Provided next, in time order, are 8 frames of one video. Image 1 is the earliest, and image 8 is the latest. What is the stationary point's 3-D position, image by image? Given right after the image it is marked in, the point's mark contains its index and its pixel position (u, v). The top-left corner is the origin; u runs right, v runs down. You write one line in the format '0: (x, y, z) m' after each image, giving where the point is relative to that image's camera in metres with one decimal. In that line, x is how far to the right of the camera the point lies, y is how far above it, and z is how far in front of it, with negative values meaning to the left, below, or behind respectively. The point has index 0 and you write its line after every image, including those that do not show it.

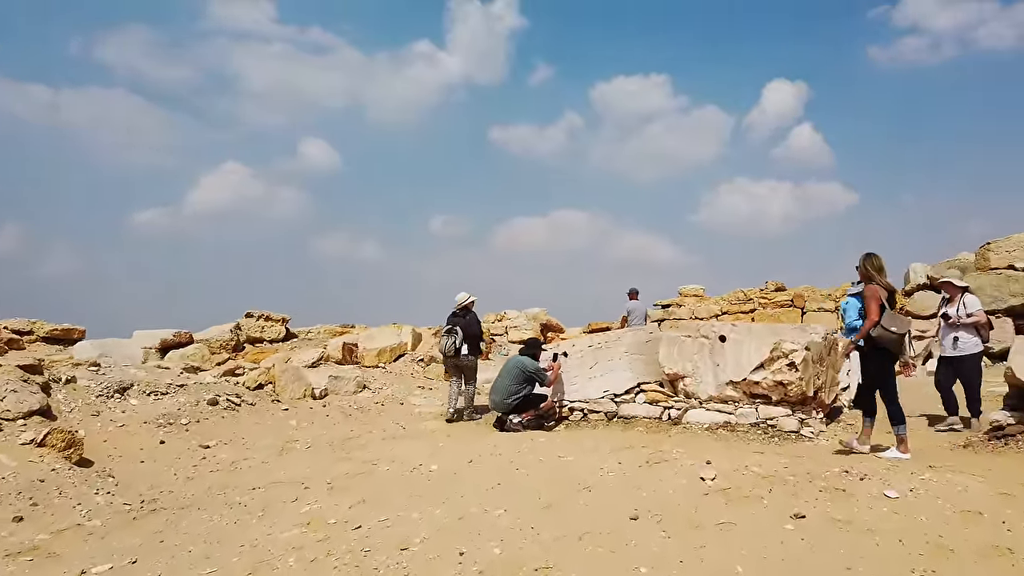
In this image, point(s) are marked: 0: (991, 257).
0: (+6.8, +0.4, +10.5) m
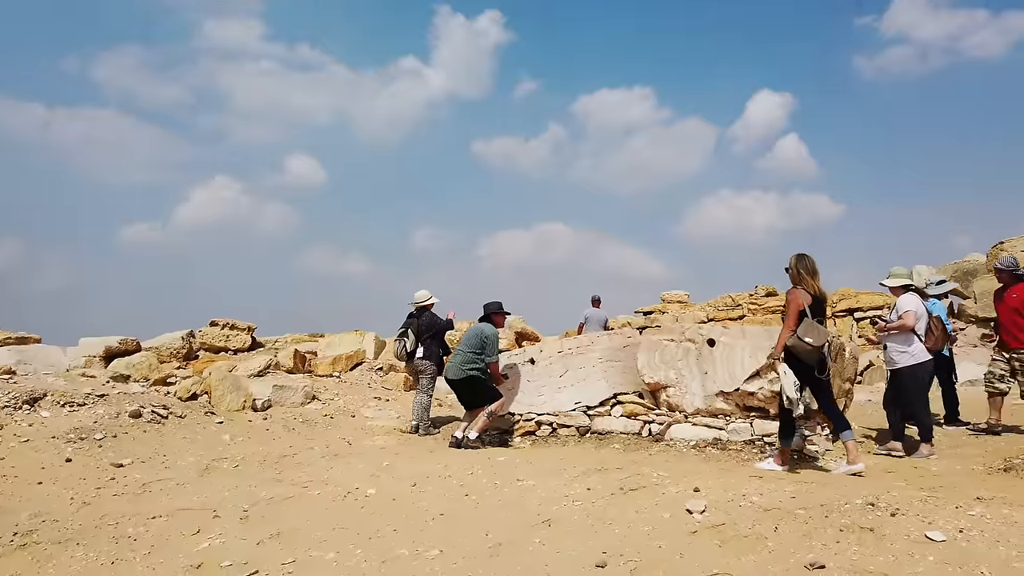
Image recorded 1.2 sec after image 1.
0: (+6.3, +0.4, +9.6) m
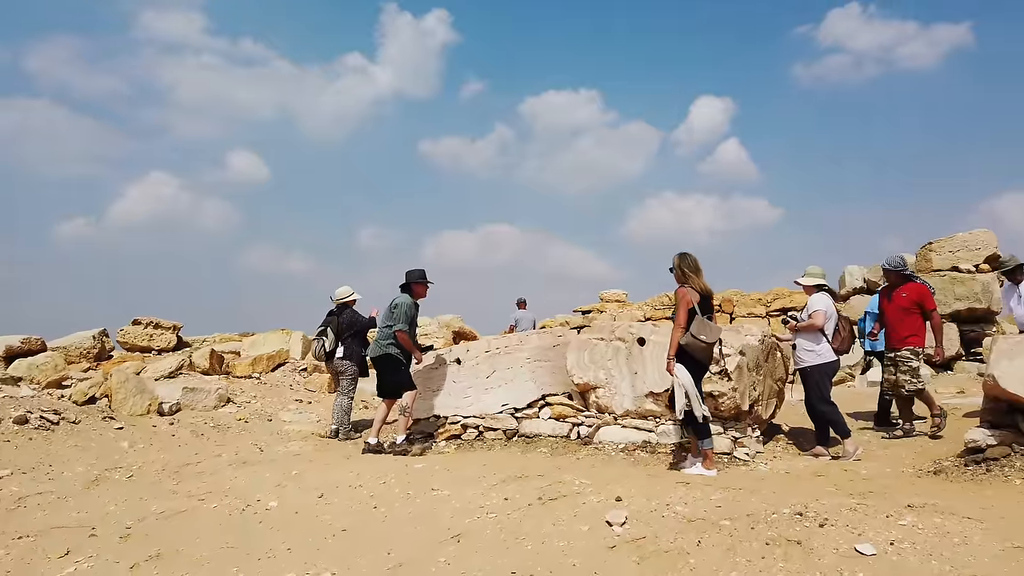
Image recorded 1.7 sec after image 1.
0: (+5.5, +0.4, +9.7) m
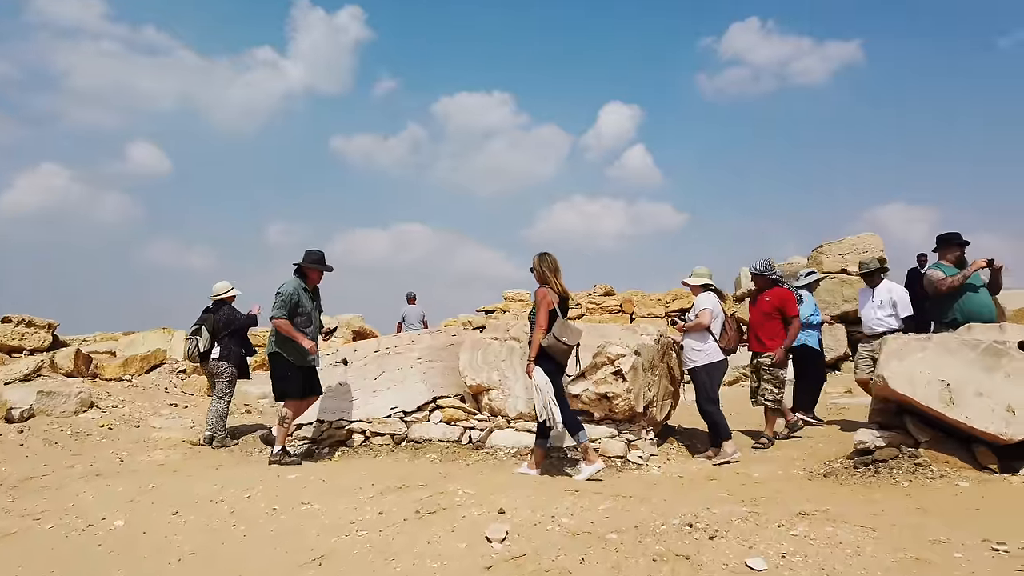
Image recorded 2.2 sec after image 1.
0: (+4.1, +0.4, +9.9) m
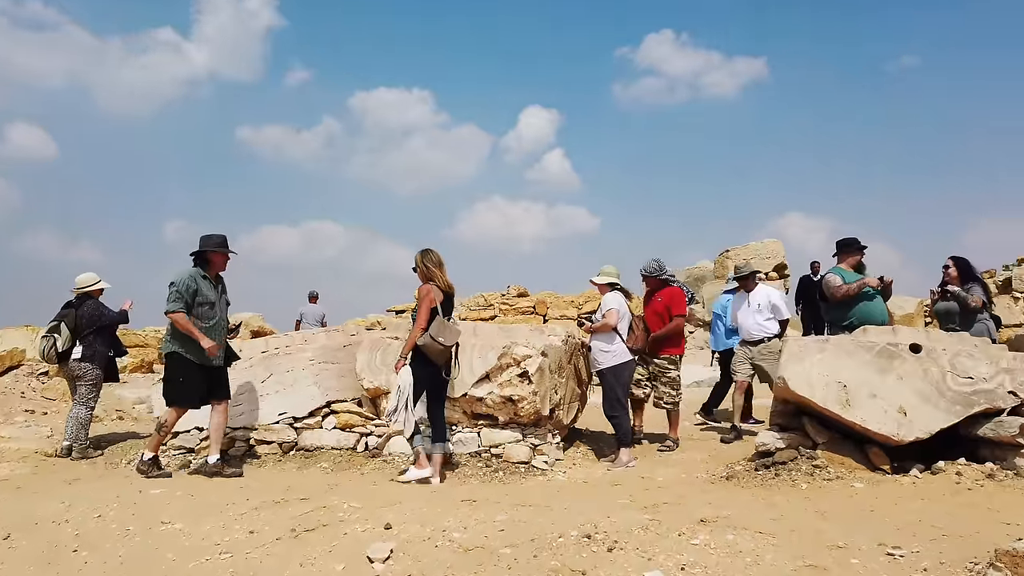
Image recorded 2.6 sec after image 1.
0: (+2.9, +0.3, +10.1) m
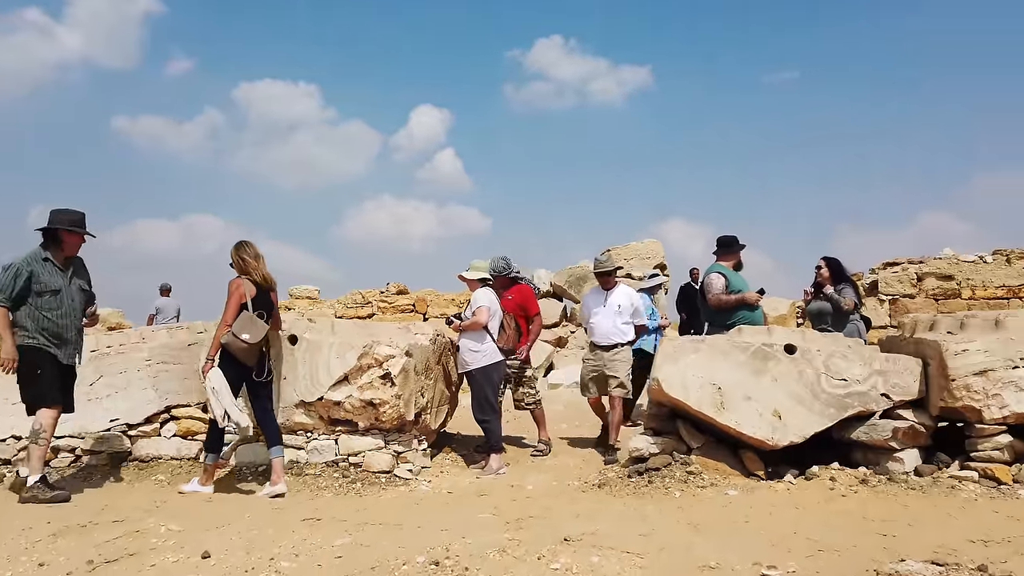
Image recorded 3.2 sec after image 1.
0: (+1.3, +0.3, +9.9) m
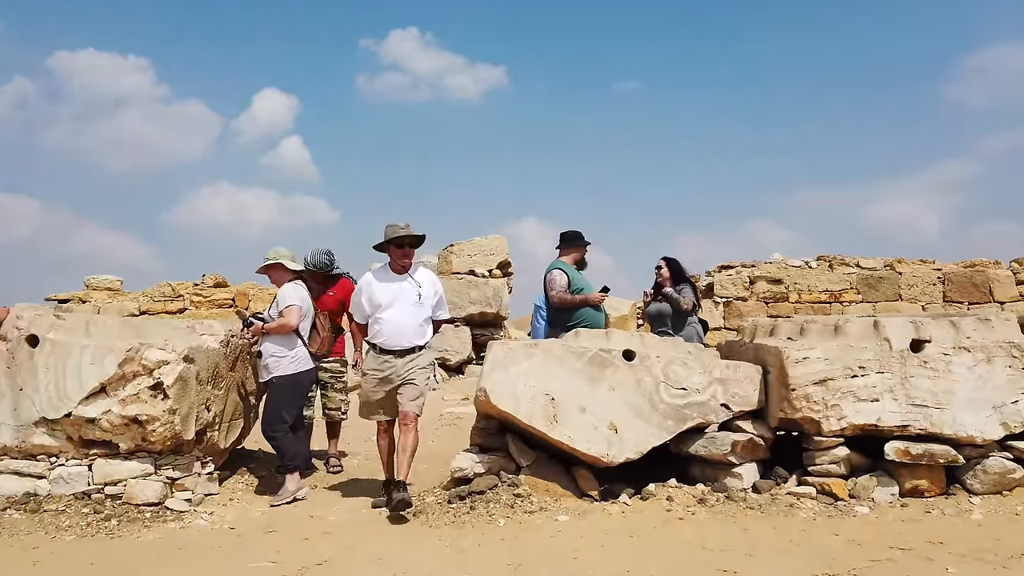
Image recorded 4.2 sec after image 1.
0: (-0.7, +0.4, +9.4) m
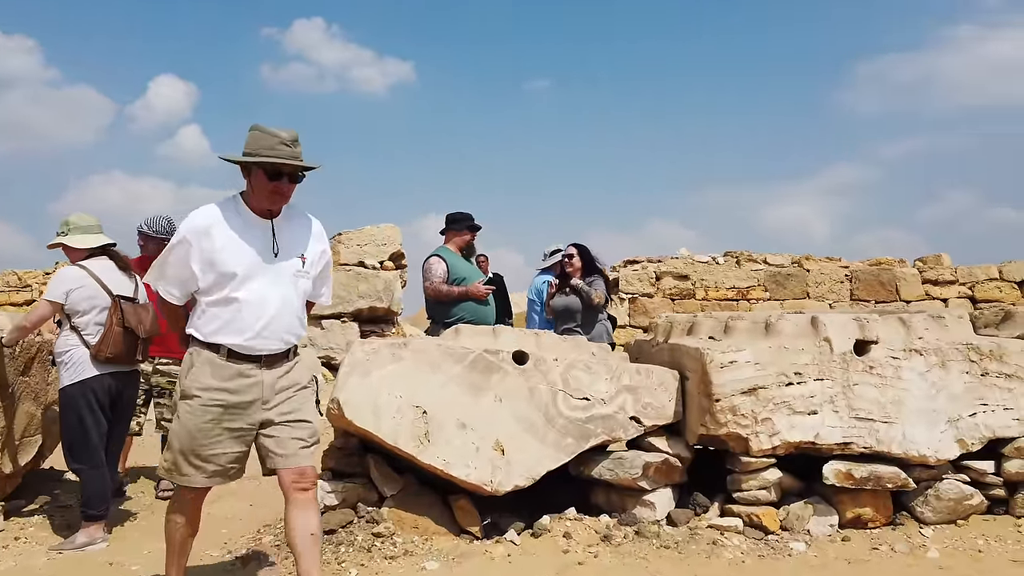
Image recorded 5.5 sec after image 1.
0: (-1.9, +0.4, +8.6) m
